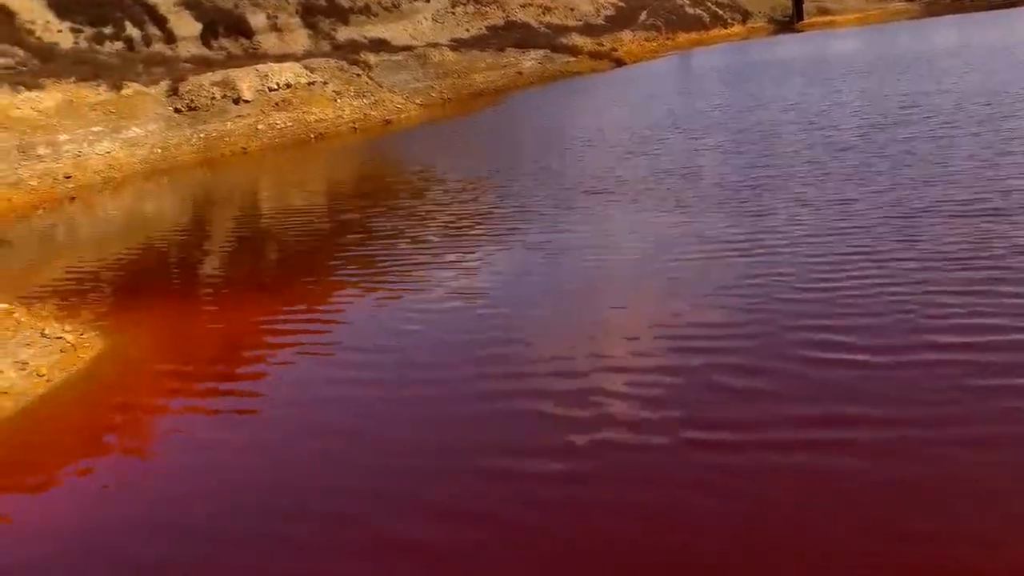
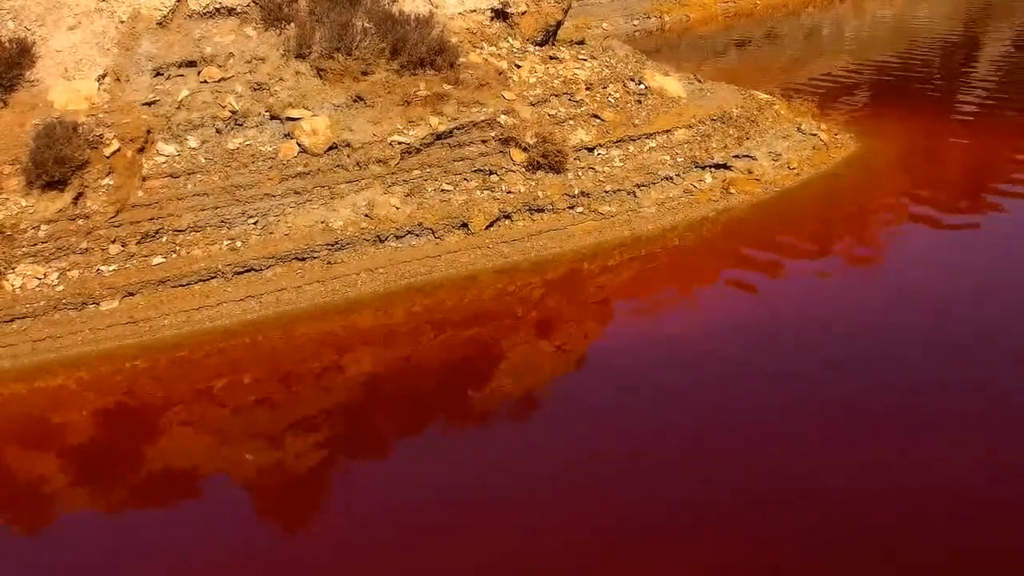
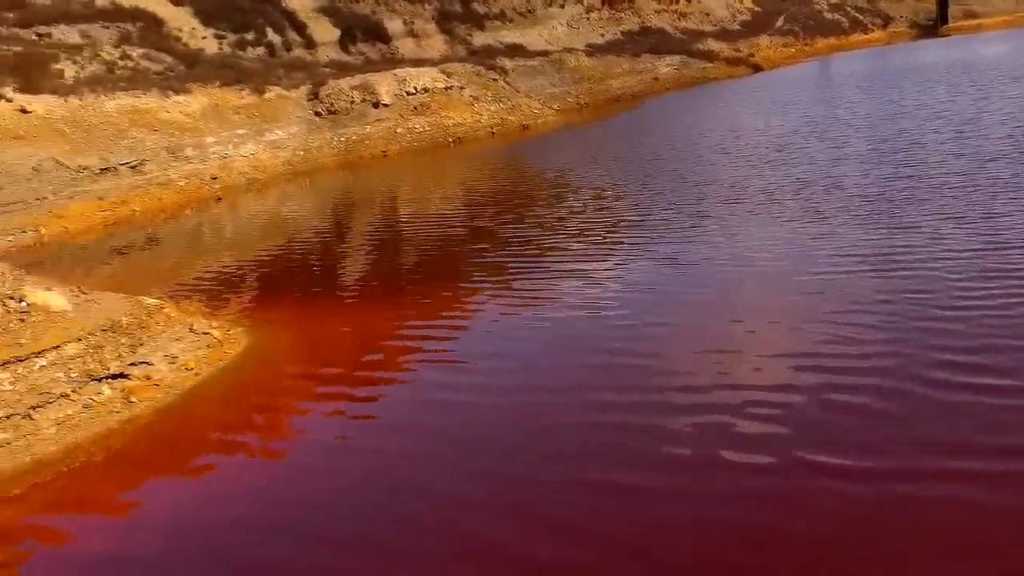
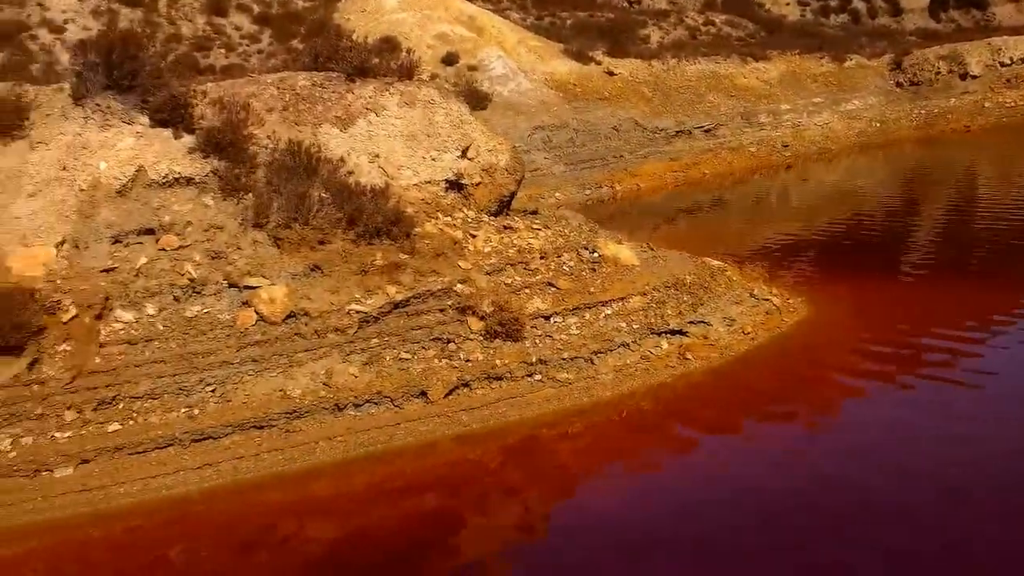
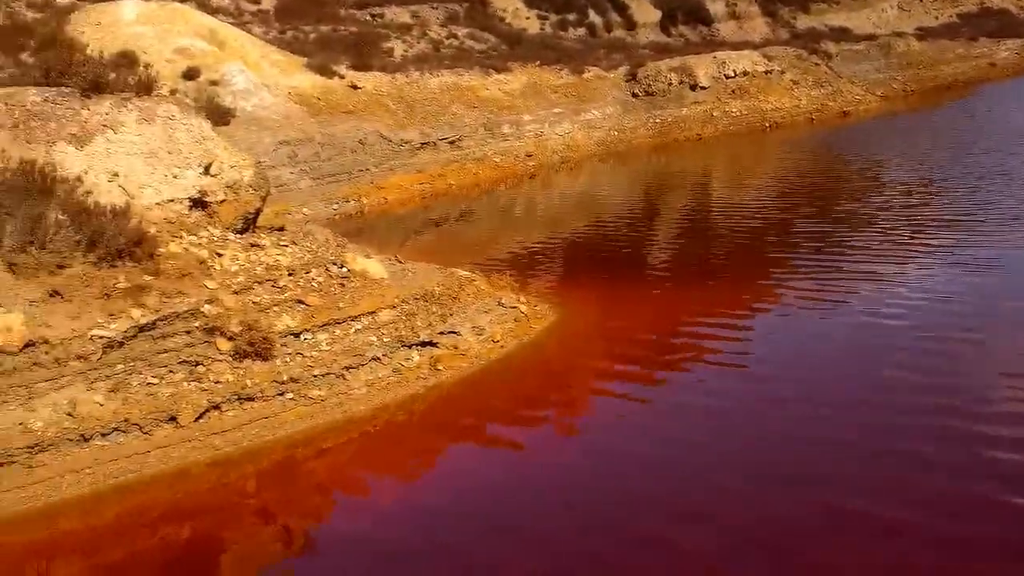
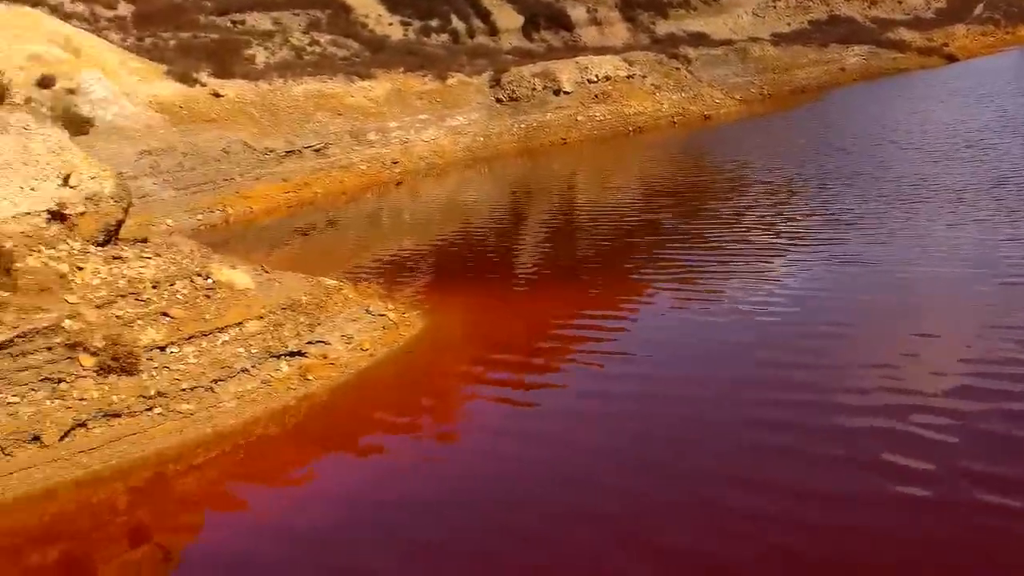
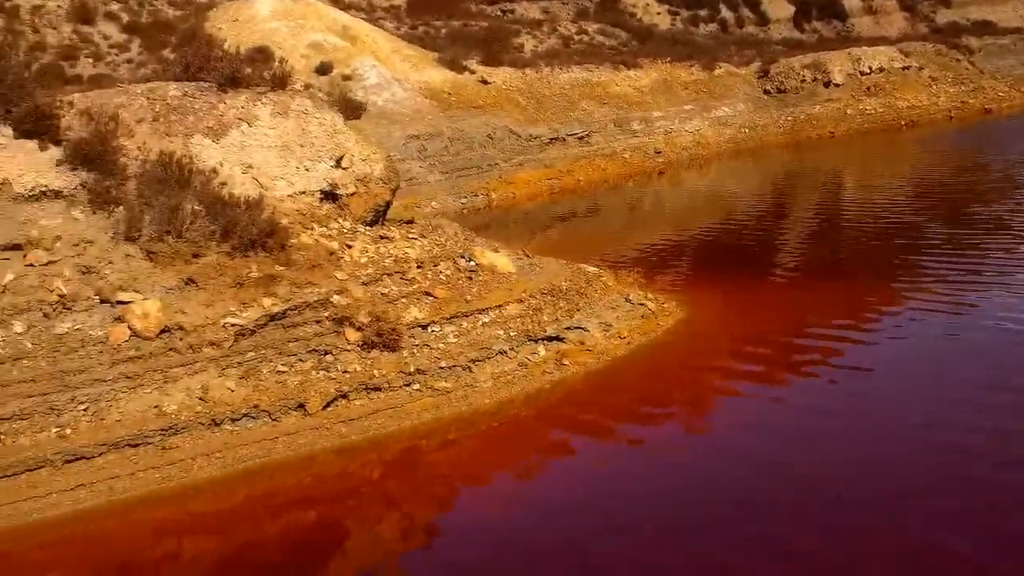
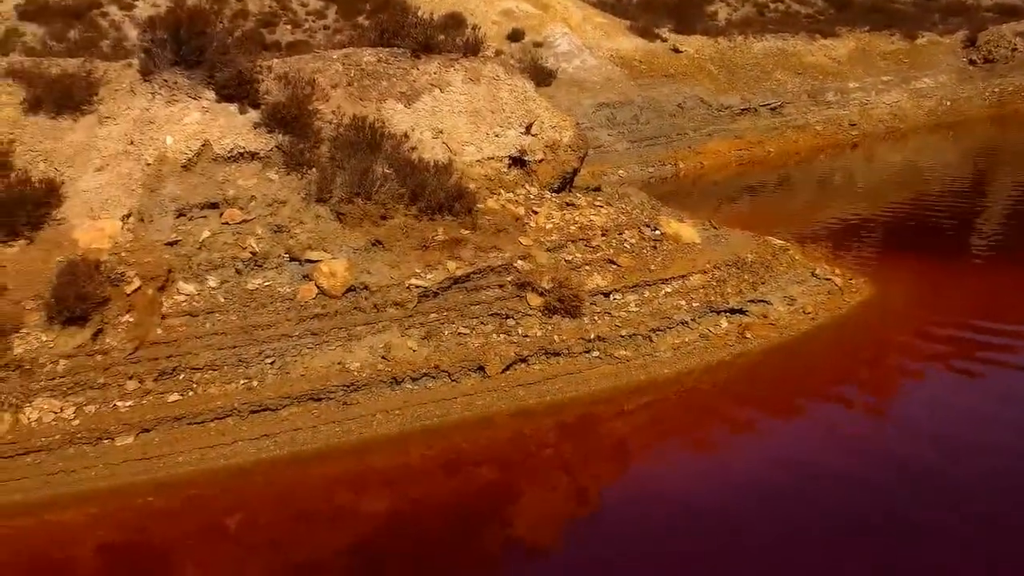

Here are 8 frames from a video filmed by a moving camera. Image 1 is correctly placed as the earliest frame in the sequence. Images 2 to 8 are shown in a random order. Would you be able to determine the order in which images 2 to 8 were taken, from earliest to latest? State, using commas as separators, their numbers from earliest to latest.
3, 6, 5, 7, 4, 8, 2
